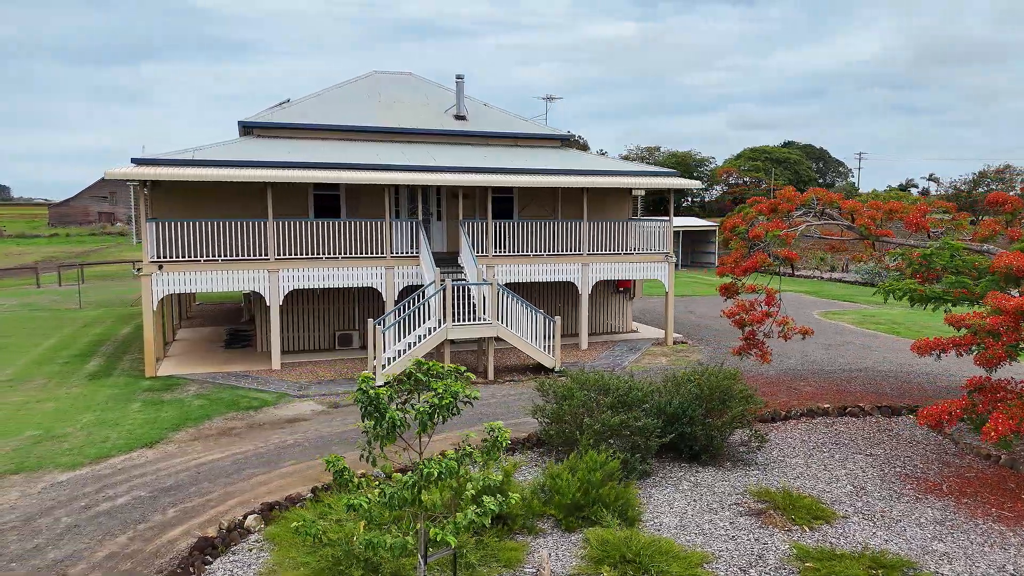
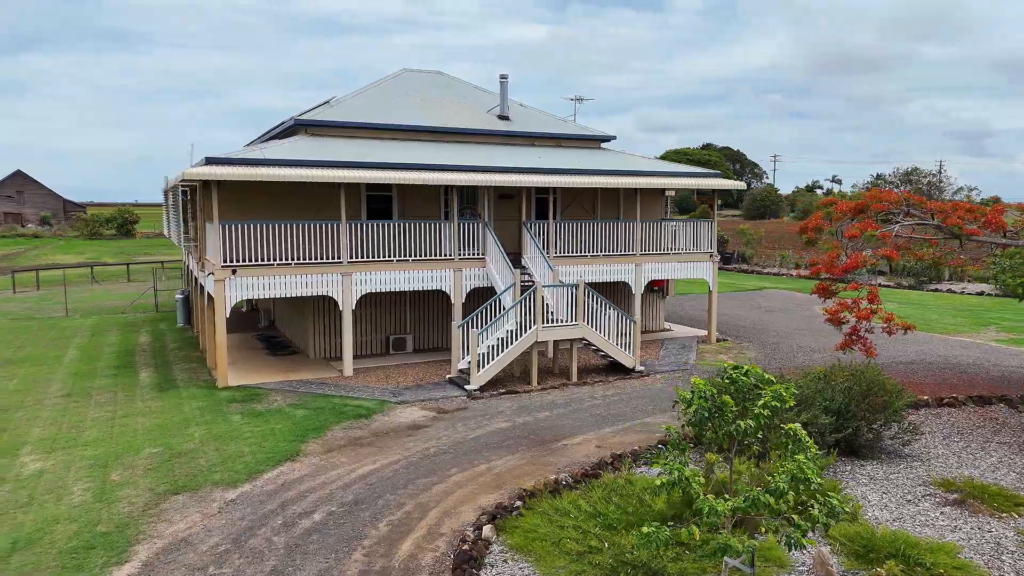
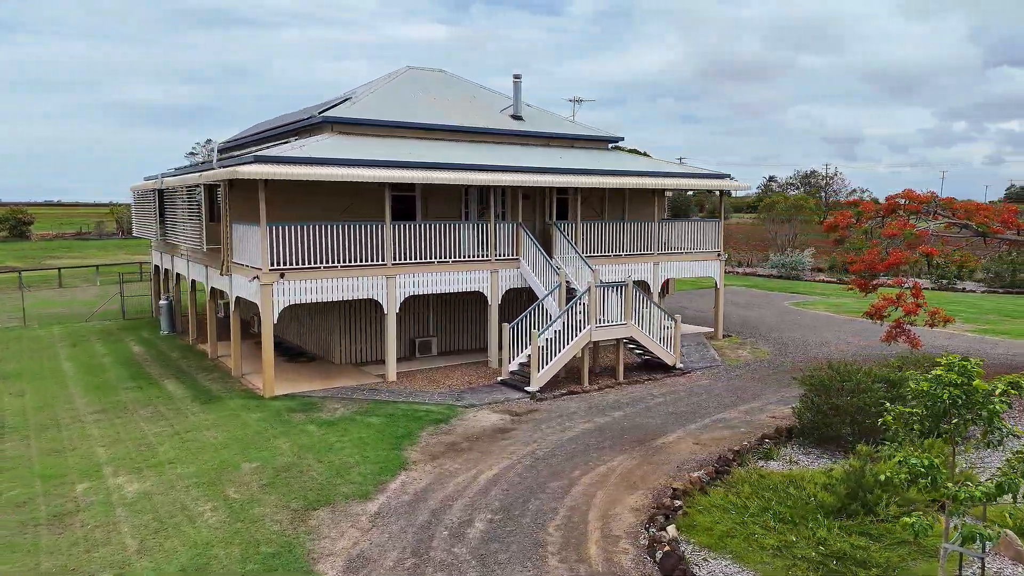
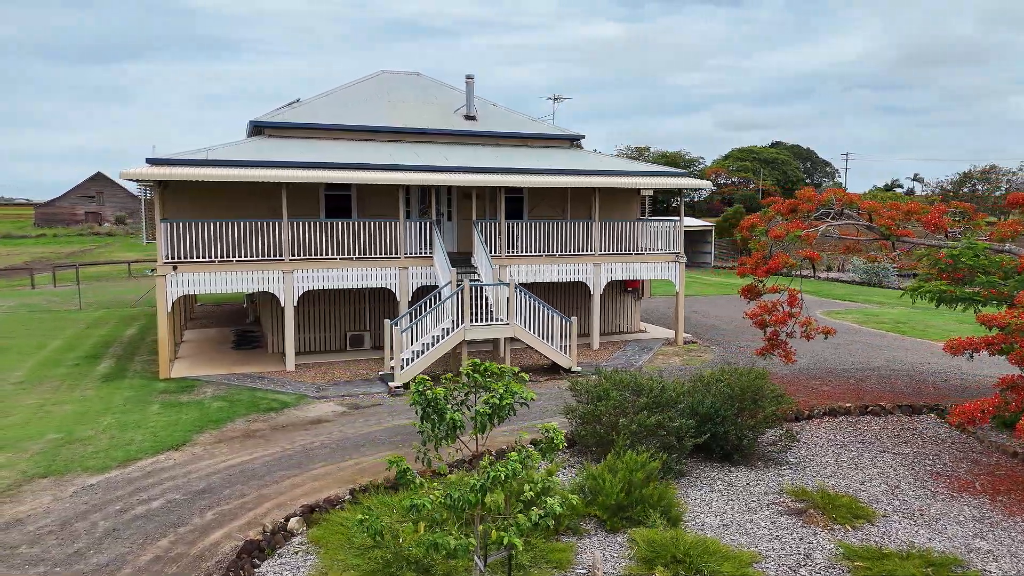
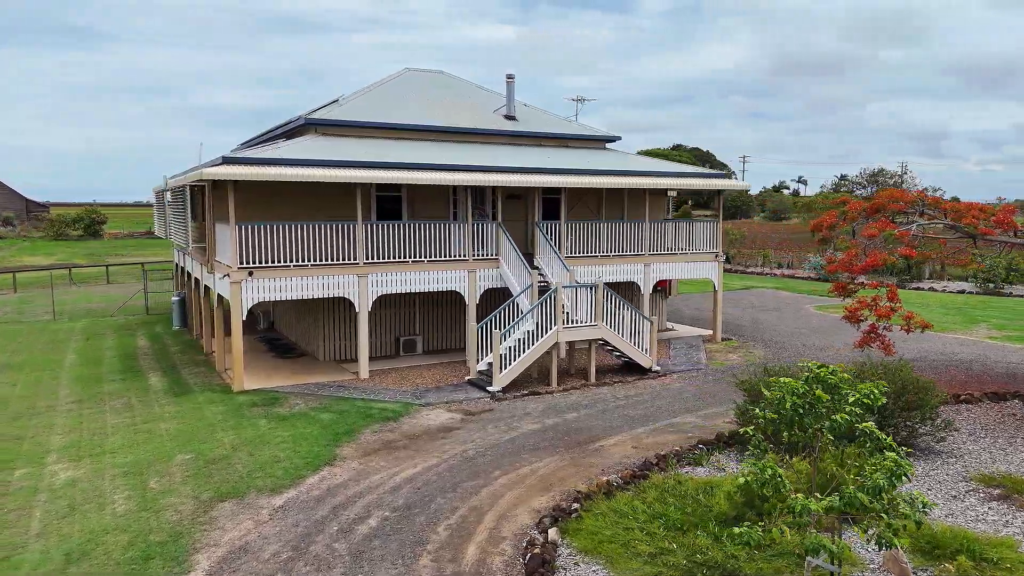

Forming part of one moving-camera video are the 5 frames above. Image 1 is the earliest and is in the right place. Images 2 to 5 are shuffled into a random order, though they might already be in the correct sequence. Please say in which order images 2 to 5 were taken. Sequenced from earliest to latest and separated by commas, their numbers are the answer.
4, 2, 5, 3
